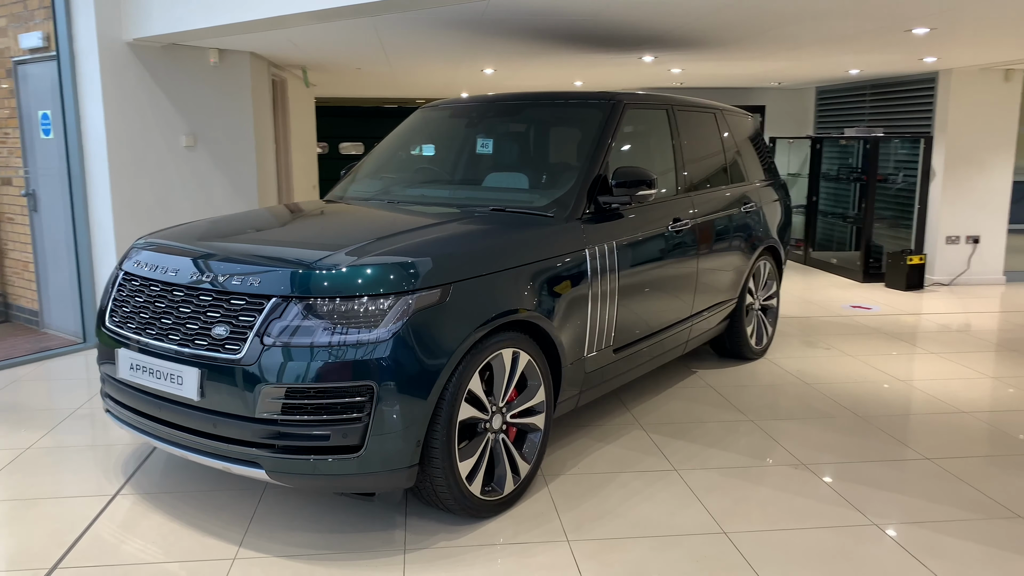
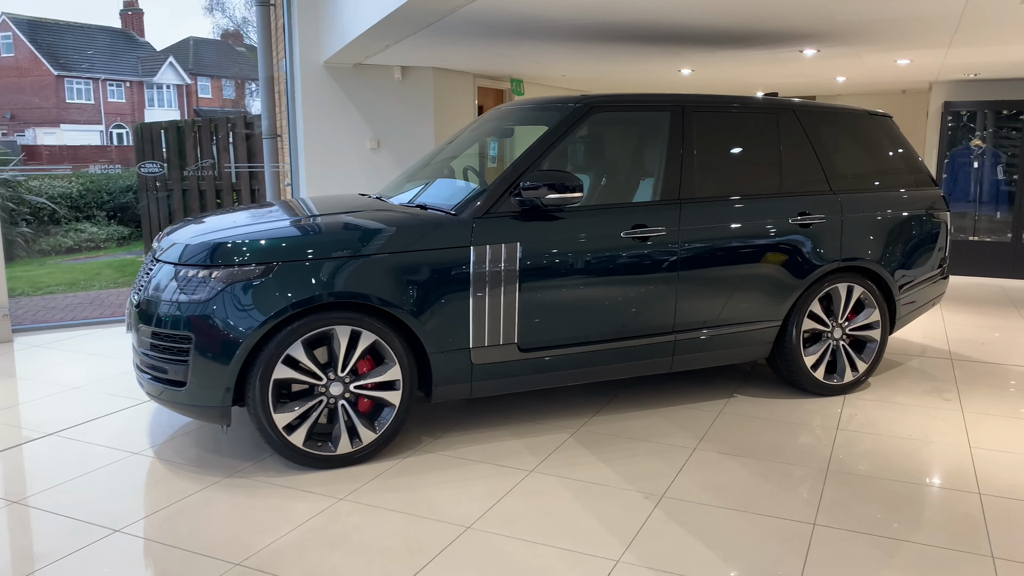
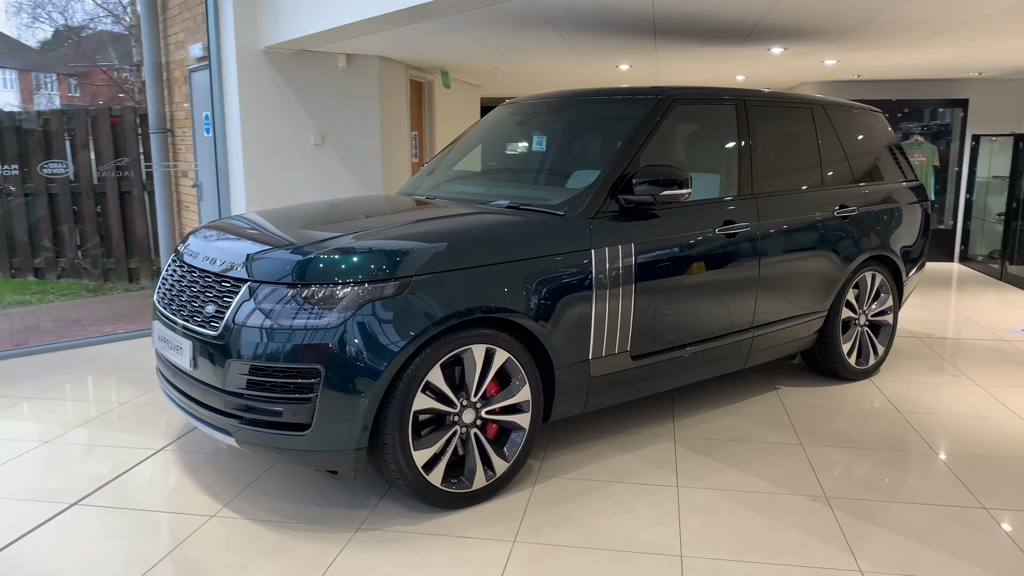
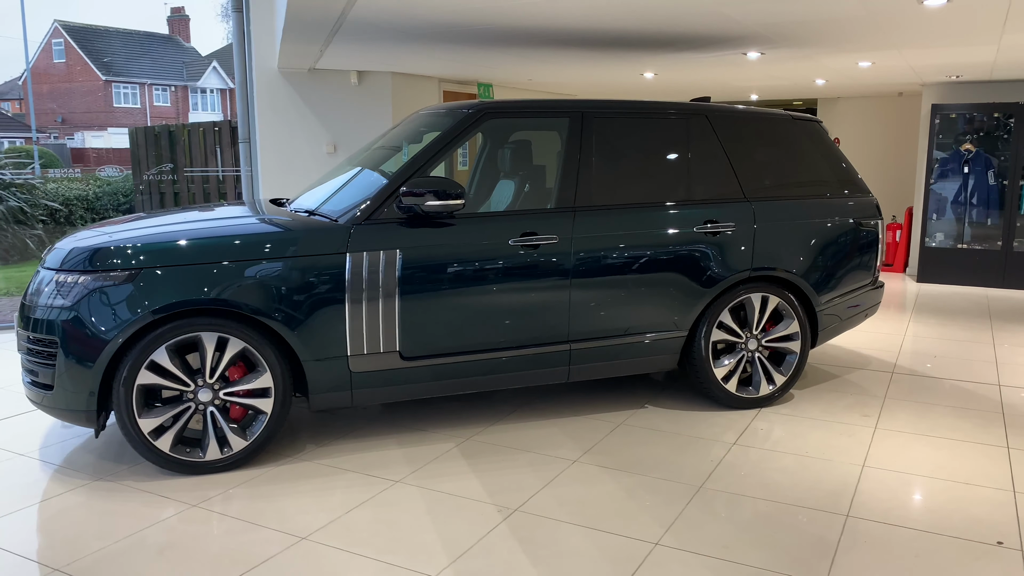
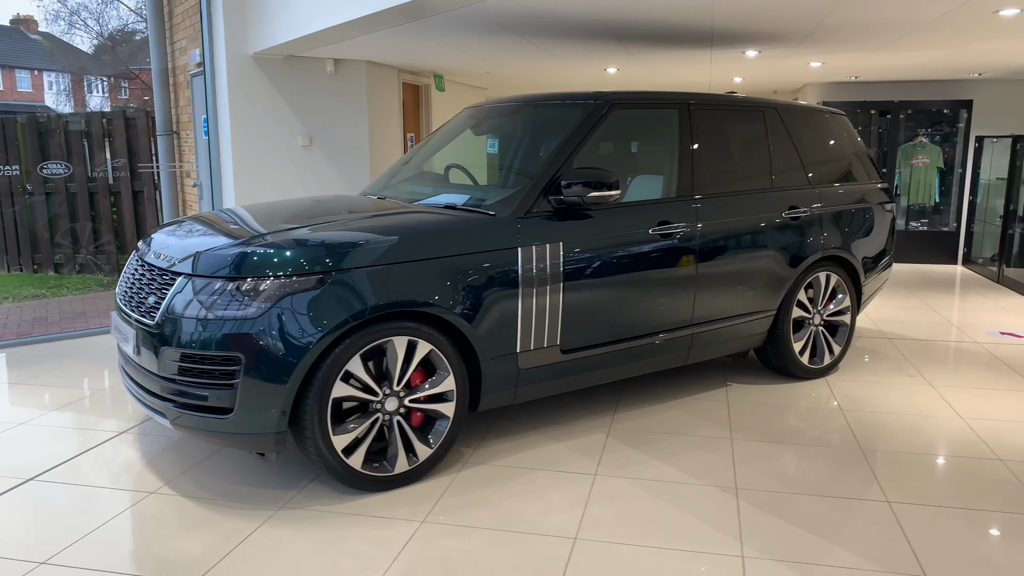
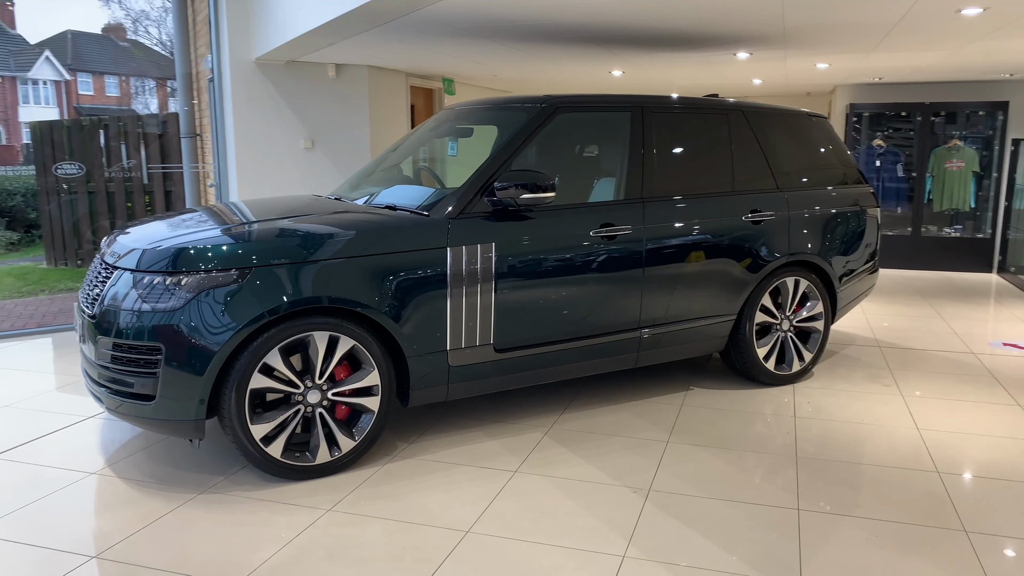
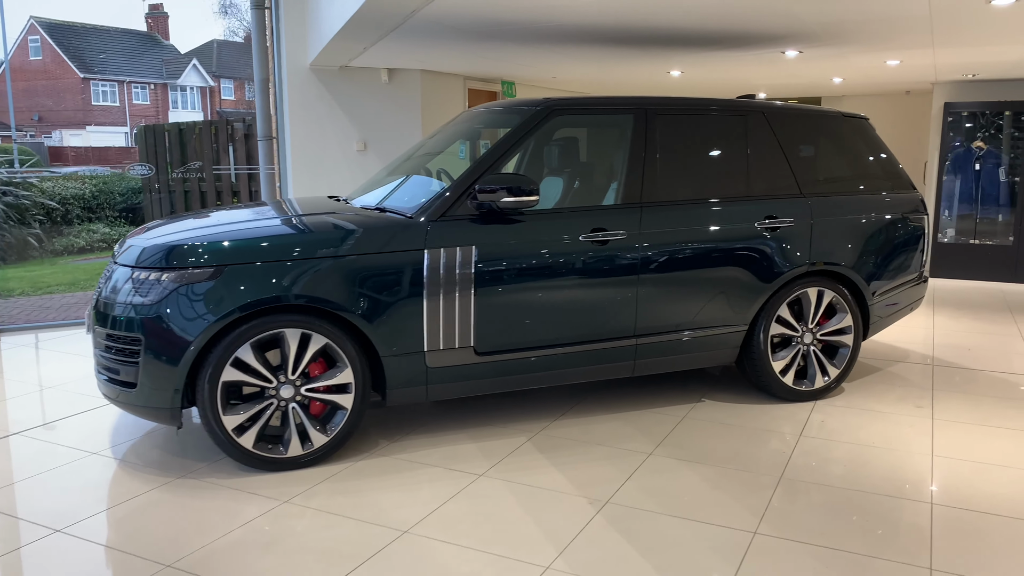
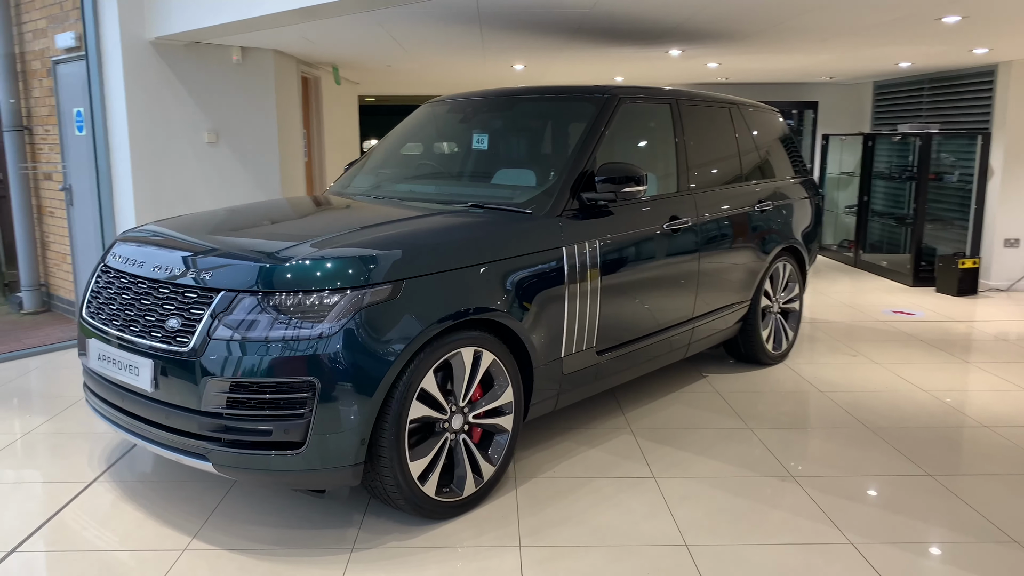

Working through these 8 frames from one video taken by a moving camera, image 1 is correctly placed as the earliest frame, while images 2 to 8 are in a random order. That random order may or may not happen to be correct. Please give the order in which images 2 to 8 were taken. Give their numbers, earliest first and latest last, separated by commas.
8, 3, 5, 6, 2, 7, 4
